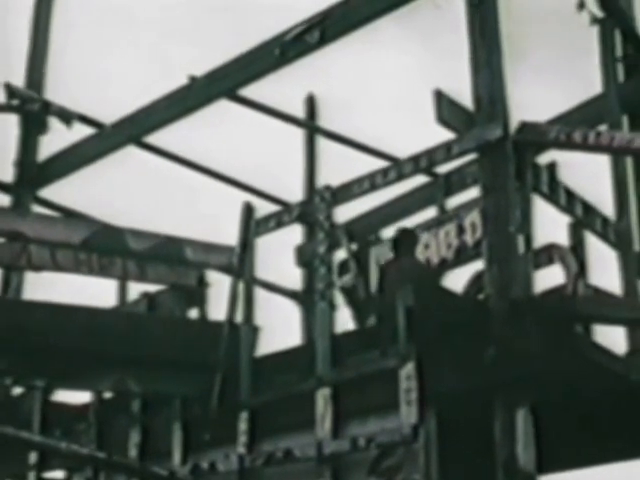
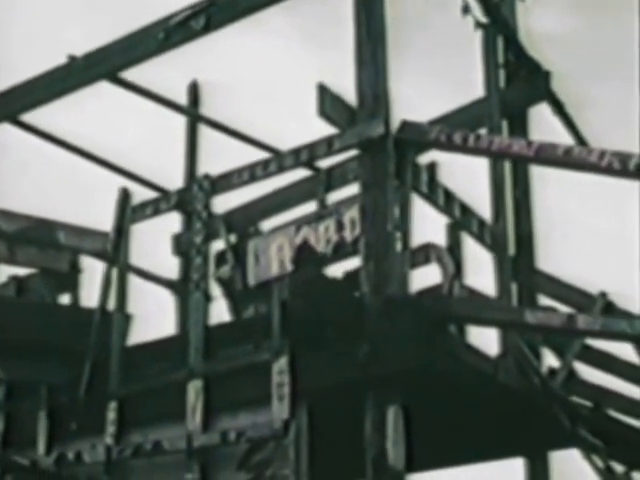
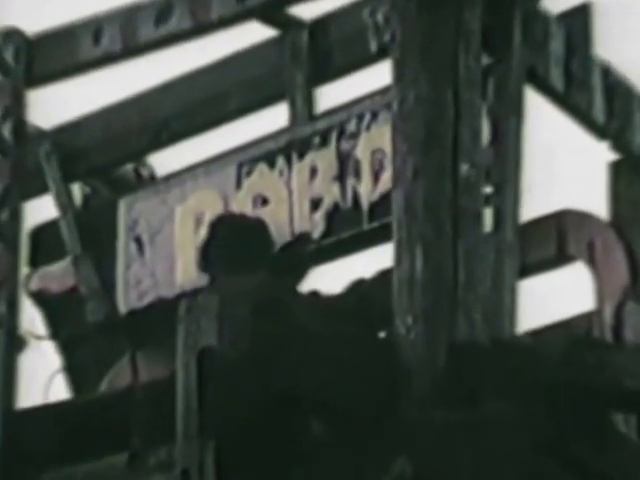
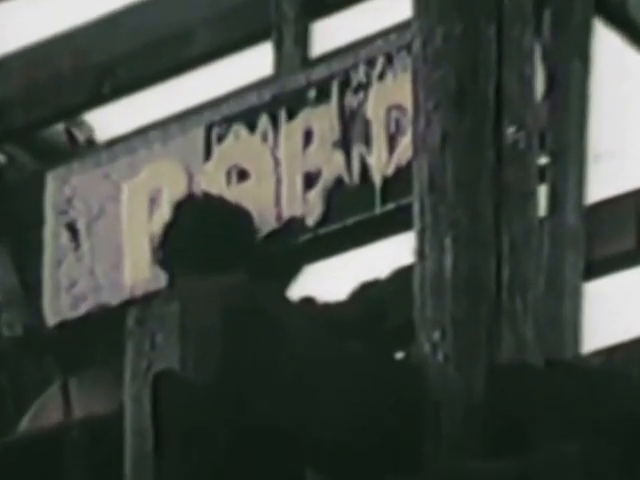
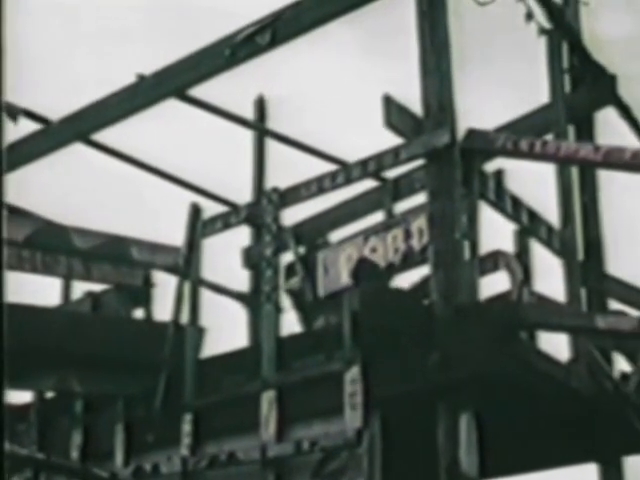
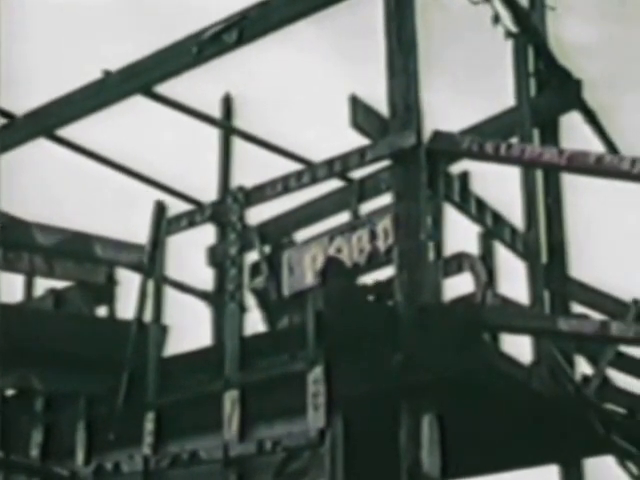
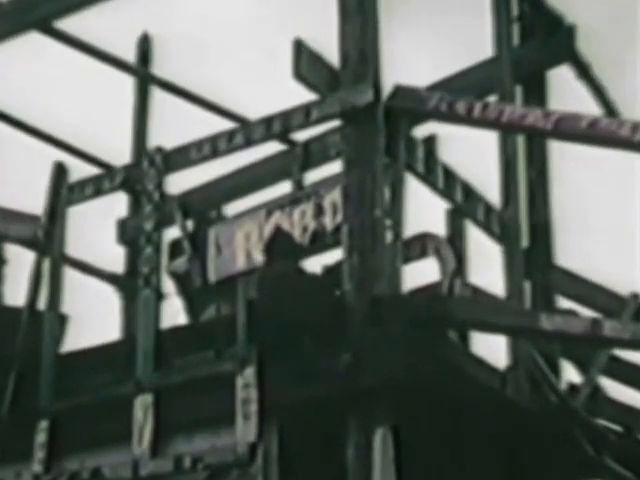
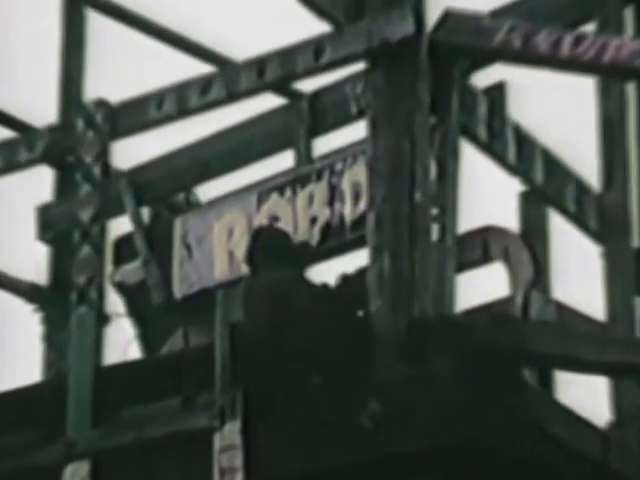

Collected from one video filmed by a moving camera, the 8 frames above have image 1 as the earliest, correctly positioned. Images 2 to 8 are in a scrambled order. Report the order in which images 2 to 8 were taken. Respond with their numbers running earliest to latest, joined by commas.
5, 6, 2, 7, 8, 3, 4
